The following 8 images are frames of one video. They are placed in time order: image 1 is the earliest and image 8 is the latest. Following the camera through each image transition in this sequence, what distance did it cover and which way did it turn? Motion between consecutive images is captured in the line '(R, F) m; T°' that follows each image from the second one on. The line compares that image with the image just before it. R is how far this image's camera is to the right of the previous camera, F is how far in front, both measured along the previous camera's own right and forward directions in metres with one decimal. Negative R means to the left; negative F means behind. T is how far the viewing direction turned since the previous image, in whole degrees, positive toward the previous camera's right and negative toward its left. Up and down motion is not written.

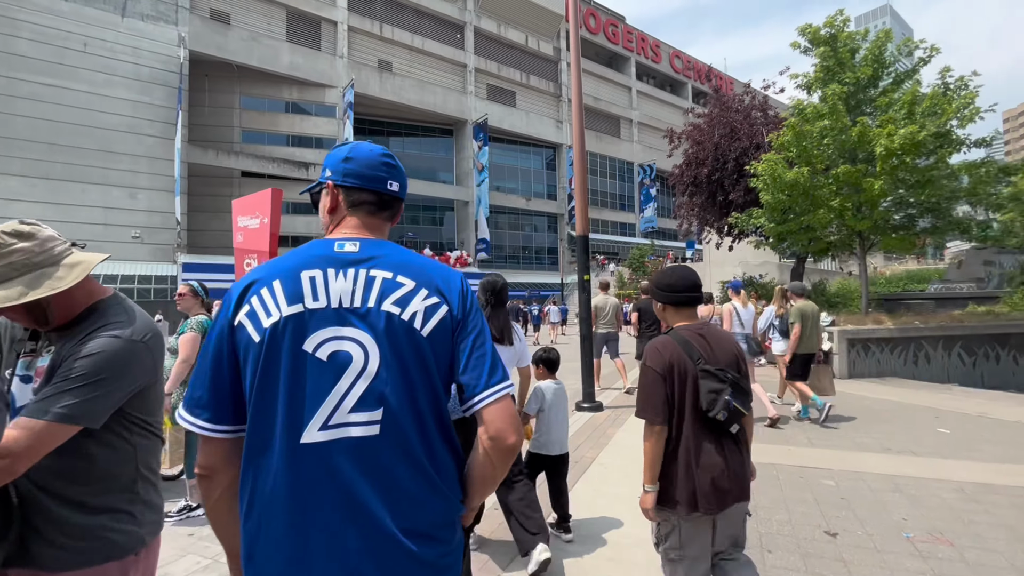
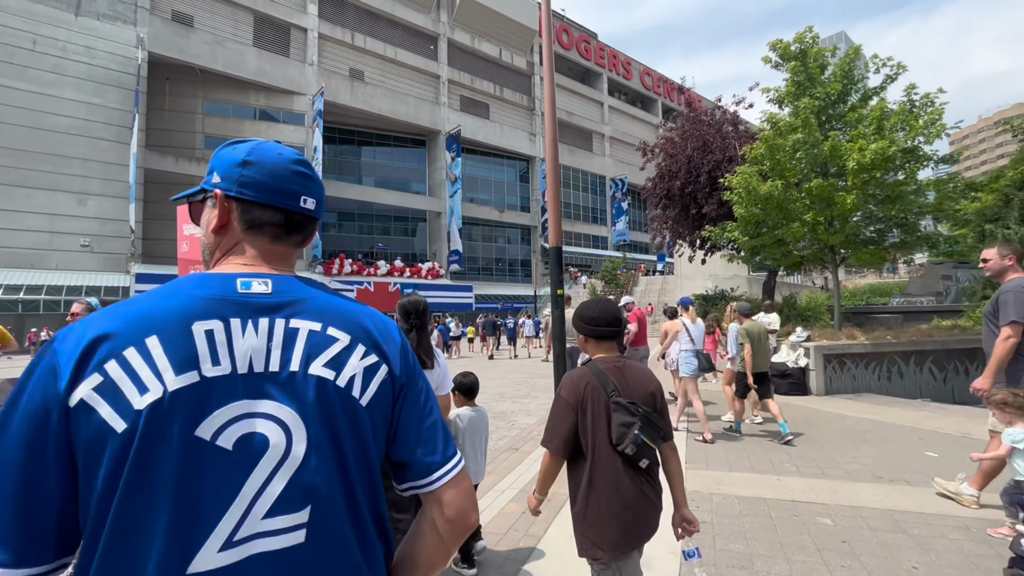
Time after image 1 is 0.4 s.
(+0.1, +0.4) m; +3°
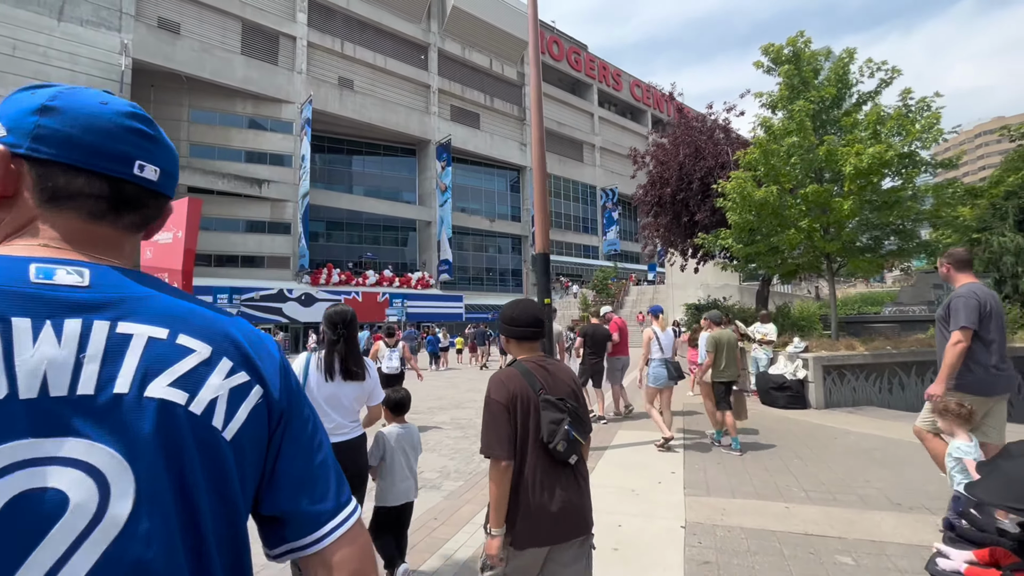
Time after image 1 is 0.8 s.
(+0.1, +0.4) m; +1°
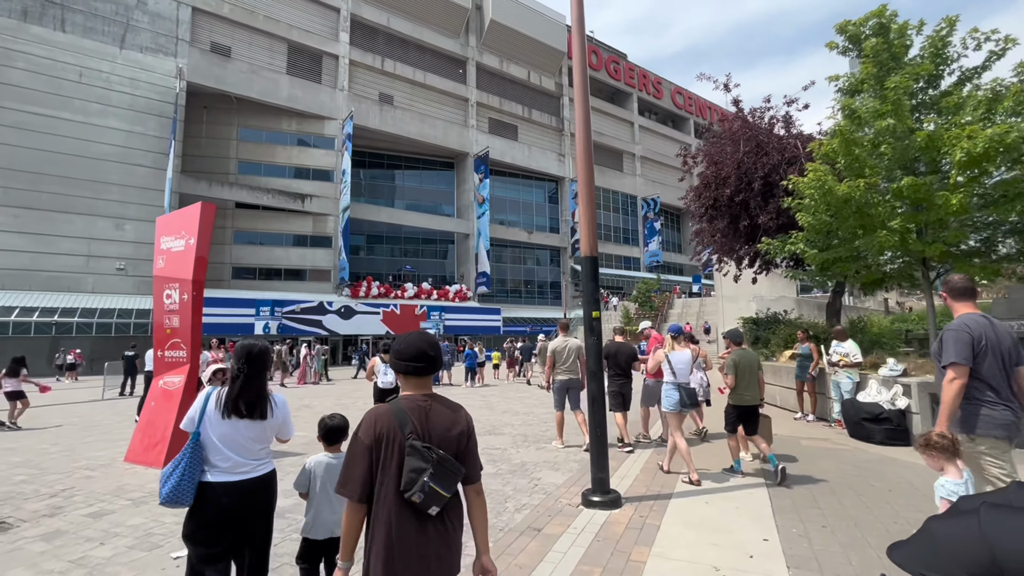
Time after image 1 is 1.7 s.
(0.0, +0.9) m; -5°
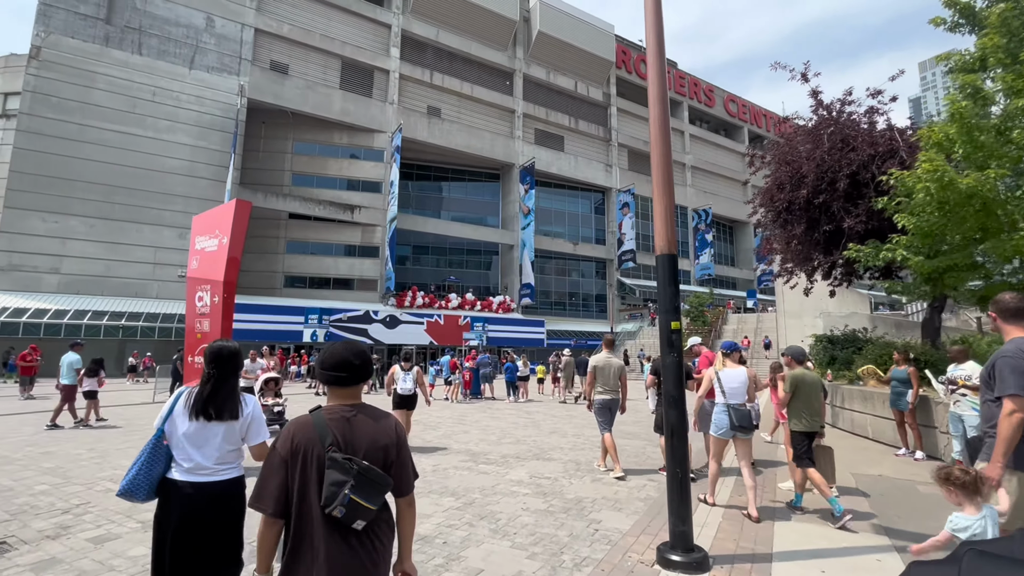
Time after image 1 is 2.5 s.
(-0.1, +0.8) m; -5°
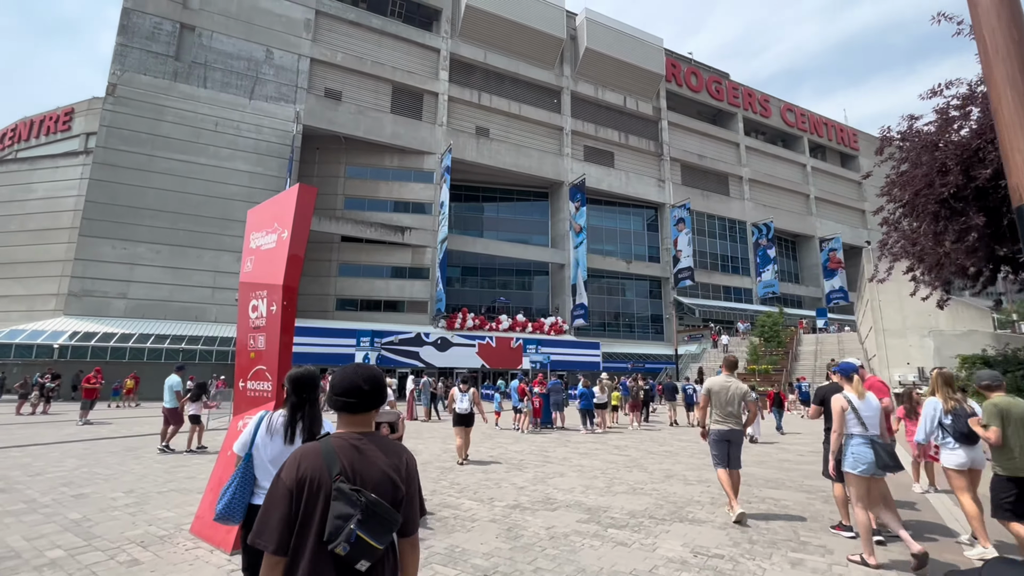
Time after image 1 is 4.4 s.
(-1.0, +1.5) m; -5°
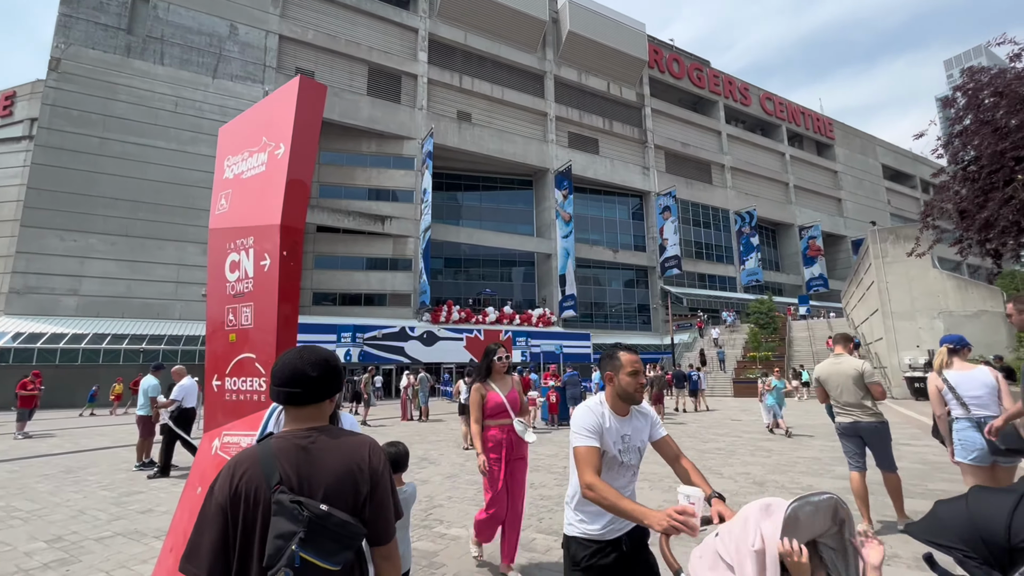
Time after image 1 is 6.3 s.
(-1.0, +1.7) m; +3°
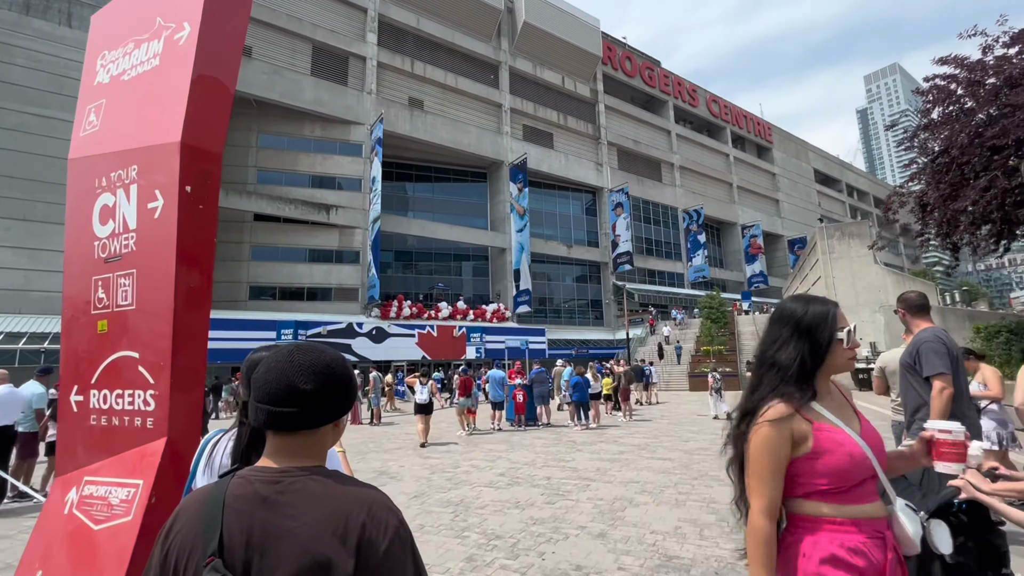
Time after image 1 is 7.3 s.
(-0.4, +1.0) m; +6°
